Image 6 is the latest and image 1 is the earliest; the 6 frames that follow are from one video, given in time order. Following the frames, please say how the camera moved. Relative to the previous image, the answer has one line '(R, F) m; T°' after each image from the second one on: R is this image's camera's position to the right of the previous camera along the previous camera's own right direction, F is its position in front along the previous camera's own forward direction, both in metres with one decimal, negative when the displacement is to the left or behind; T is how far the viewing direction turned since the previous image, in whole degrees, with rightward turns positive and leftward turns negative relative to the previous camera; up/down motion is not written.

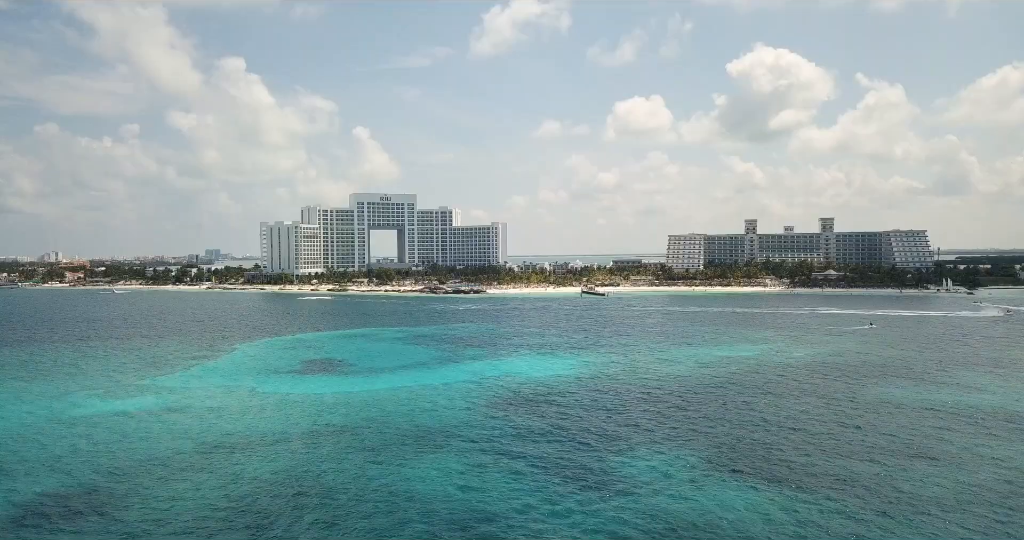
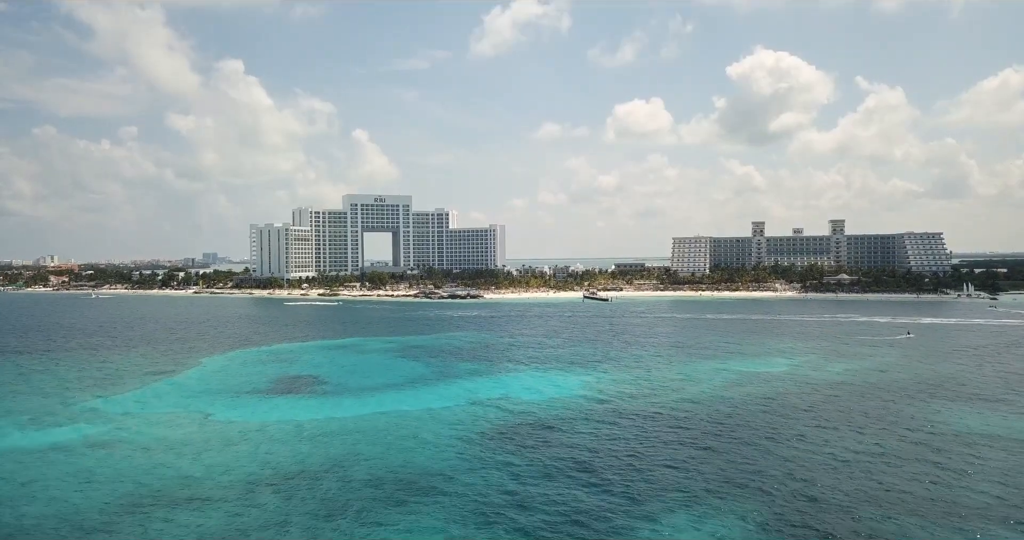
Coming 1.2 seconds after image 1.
(+0.1, +6.7) m; 0°
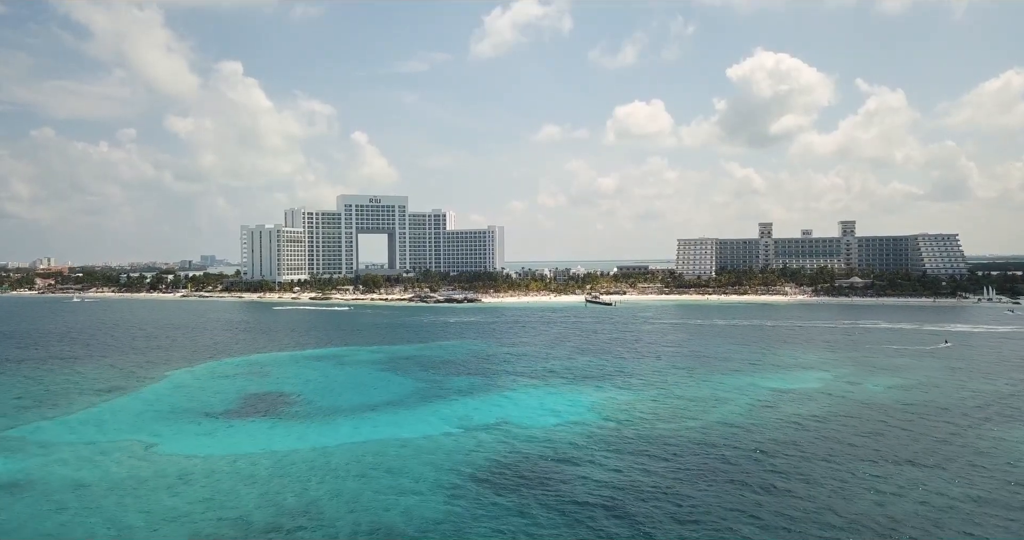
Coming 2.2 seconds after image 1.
(0.0, +5.9) m; 0°
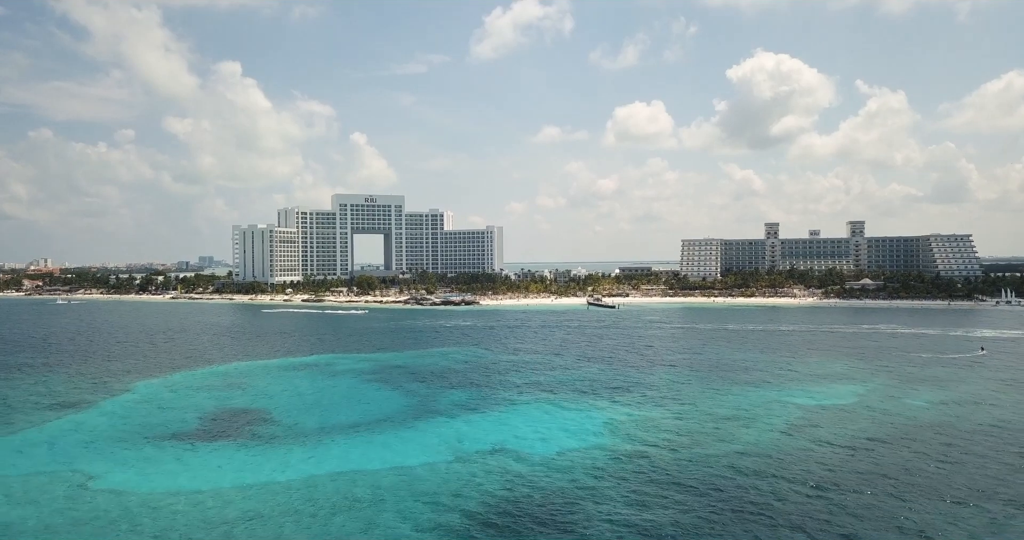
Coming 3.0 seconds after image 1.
(-0.1, +4.9) m; 0°
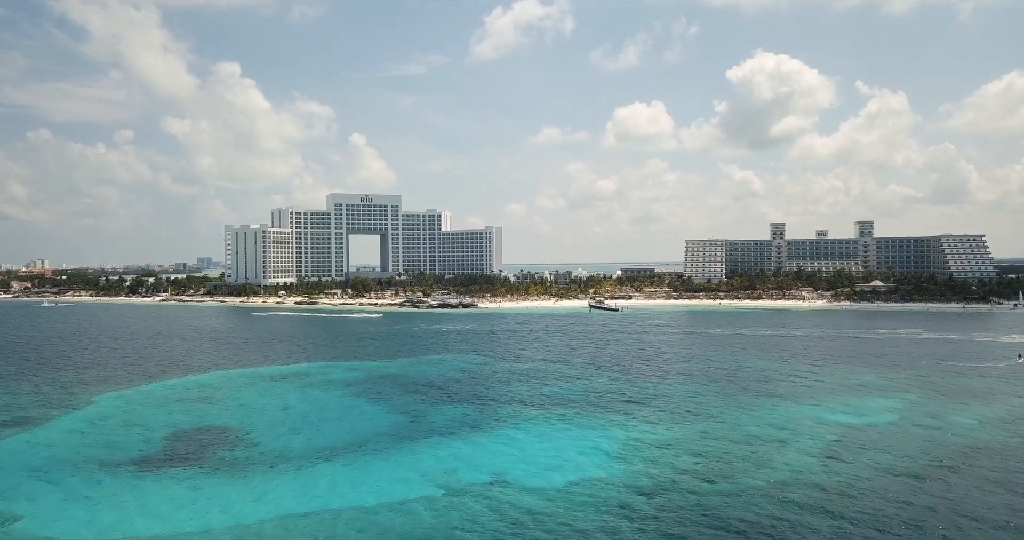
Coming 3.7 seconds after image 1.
(-0.1, +4.4) m; 0°
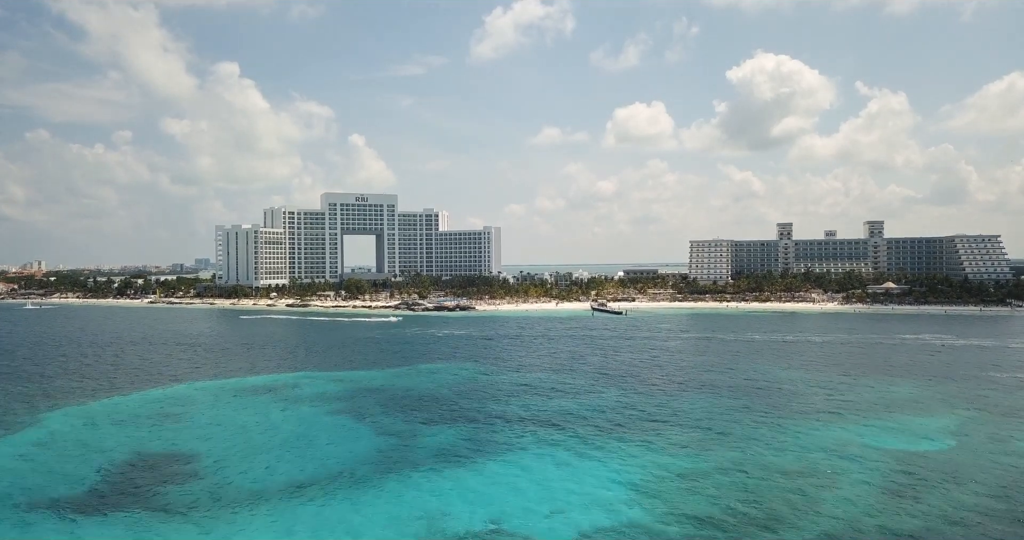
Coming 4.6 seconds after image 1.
(-0.1, +4.9) m; 0°
